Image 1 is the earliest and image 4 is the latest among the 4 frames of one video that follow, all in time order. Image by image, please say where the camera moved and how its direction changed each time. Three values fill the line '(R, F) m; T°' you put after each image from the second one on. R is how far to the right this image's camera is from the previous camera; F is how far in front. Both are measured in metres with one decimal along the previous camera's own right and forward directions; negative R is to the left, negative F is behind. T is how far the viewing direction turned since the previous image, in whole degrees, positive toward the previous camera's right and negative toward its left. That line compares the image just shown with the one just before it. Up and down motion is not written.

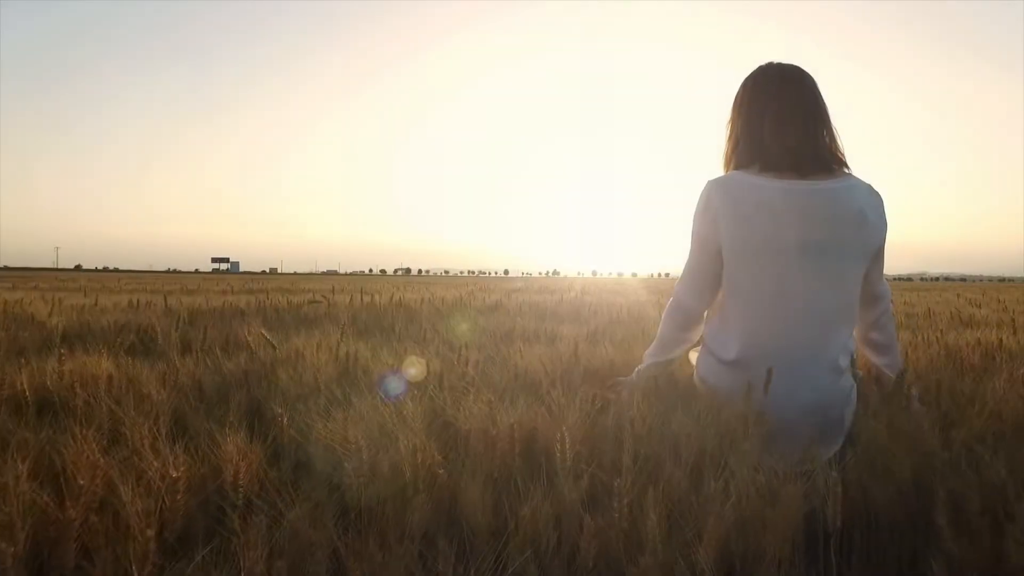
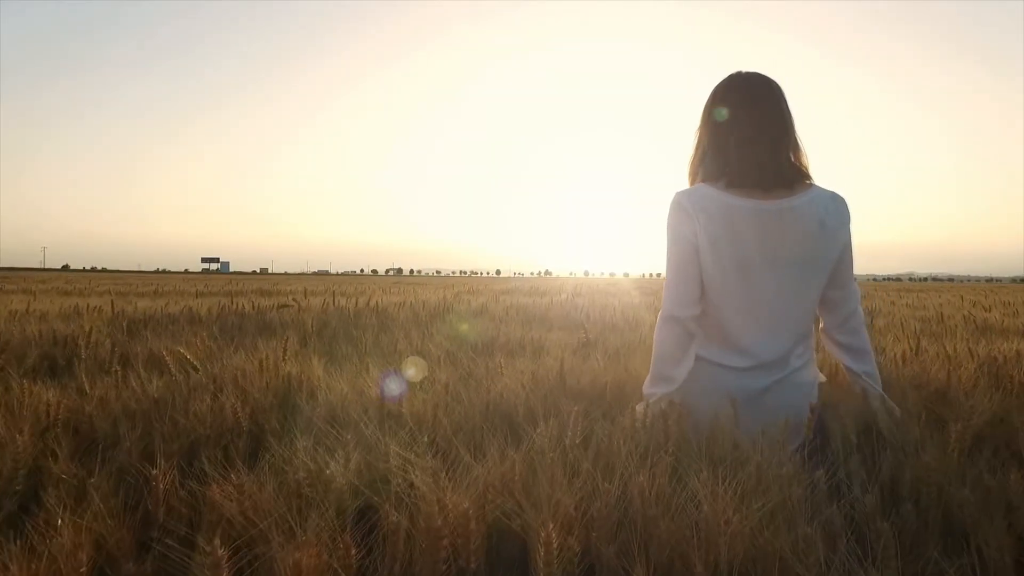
(+0.1, +0.6) m; +1°
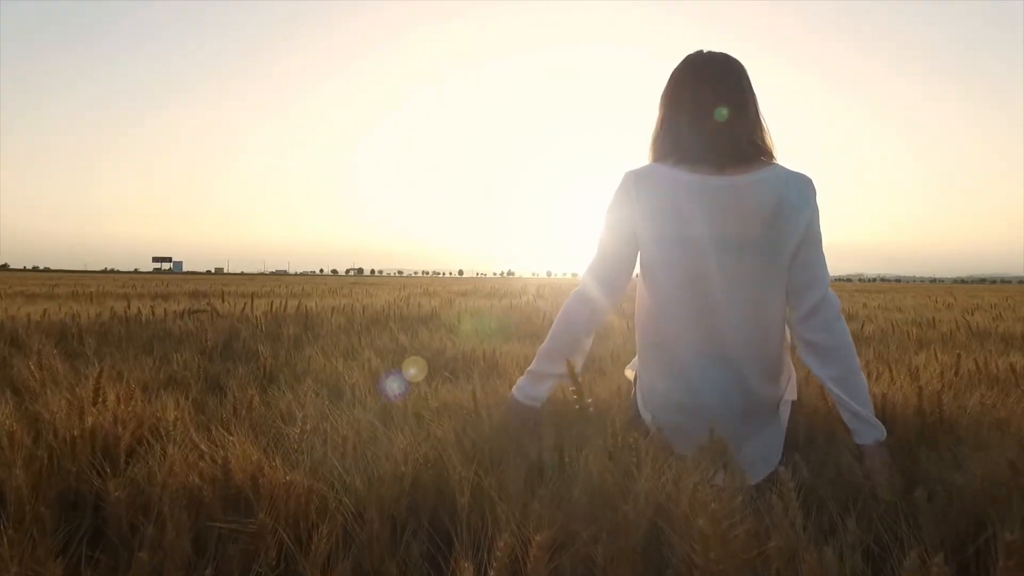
(+0.1, +0.9) m; +3°
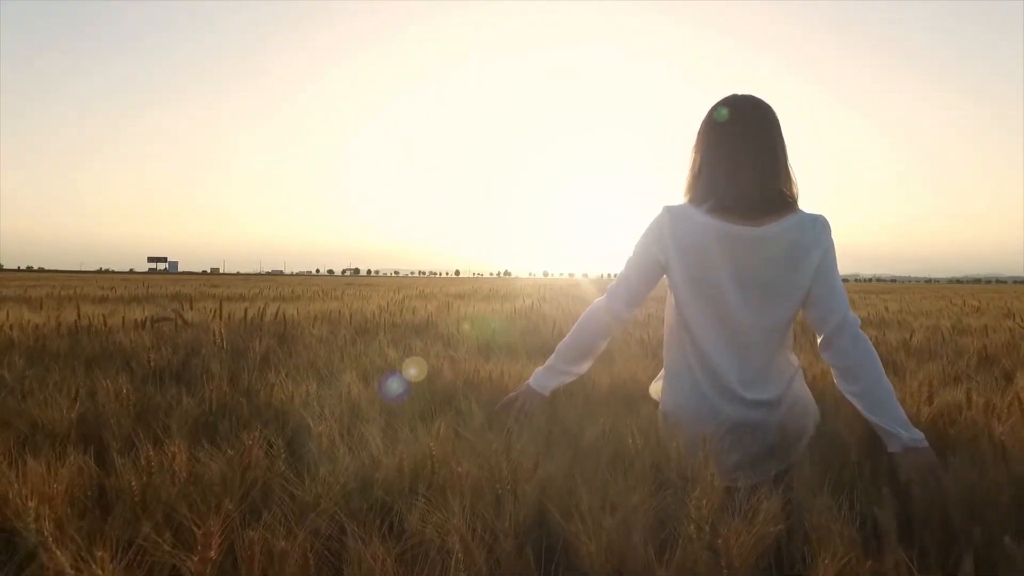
(-0.1, +0.7) m; 0°
